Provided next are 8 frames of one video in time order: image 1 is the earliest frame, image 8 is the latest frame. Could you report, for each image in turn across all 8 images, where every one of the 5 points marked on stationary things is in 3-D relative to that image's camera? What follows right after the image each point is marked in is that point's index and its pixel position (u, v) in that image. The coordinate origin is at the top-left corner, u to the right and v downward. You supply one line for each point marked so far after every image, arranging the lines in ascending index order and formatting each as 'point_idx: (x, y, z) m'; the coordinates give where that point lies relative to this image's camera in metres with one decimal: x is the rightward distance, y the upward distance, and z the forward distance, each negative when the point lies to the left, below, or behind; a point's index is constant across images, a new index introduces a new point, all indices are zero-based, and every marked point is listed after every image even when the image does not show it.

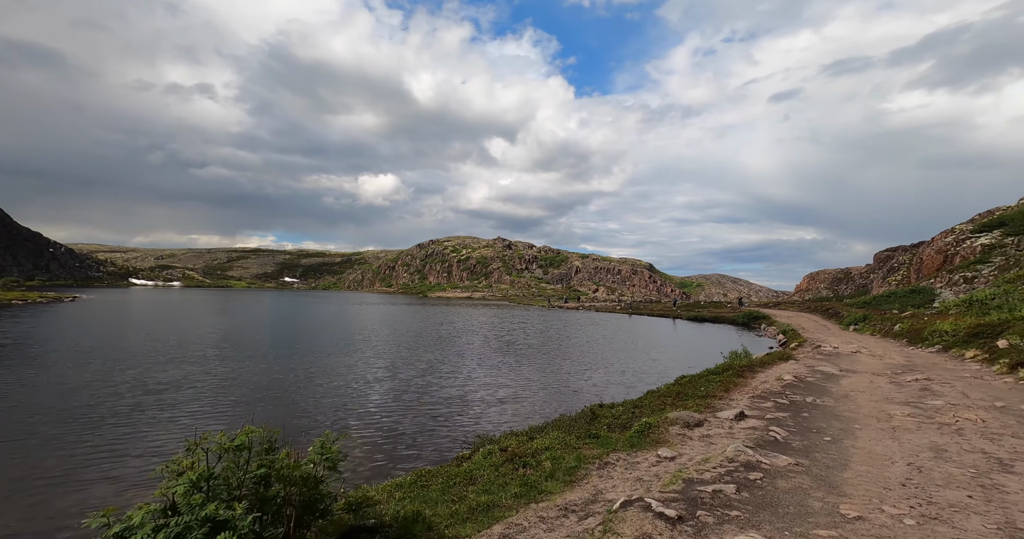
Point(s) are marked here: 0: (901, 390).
0: (+12.0, -3.7, +15.3) m
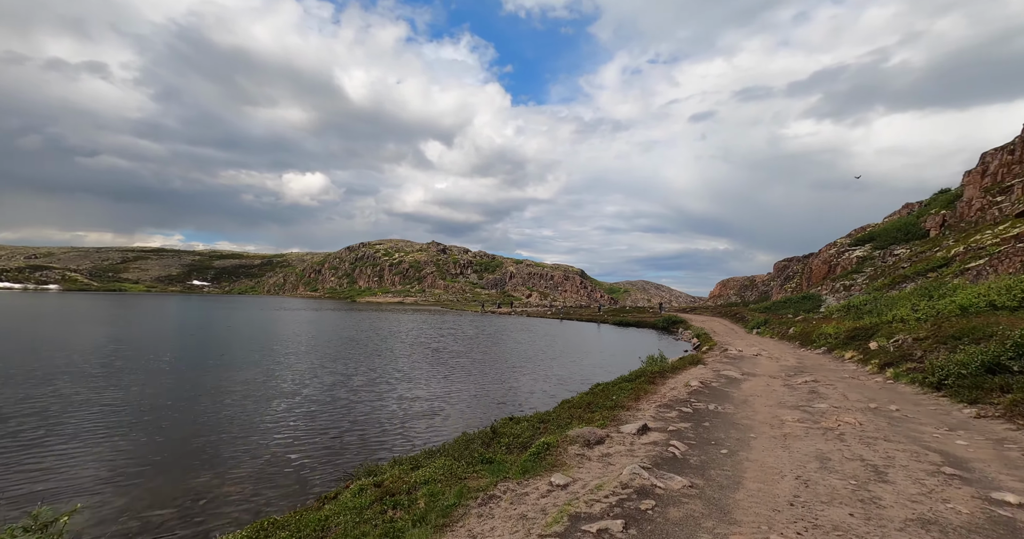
0: (+9.2, -4.1, +16.2) m
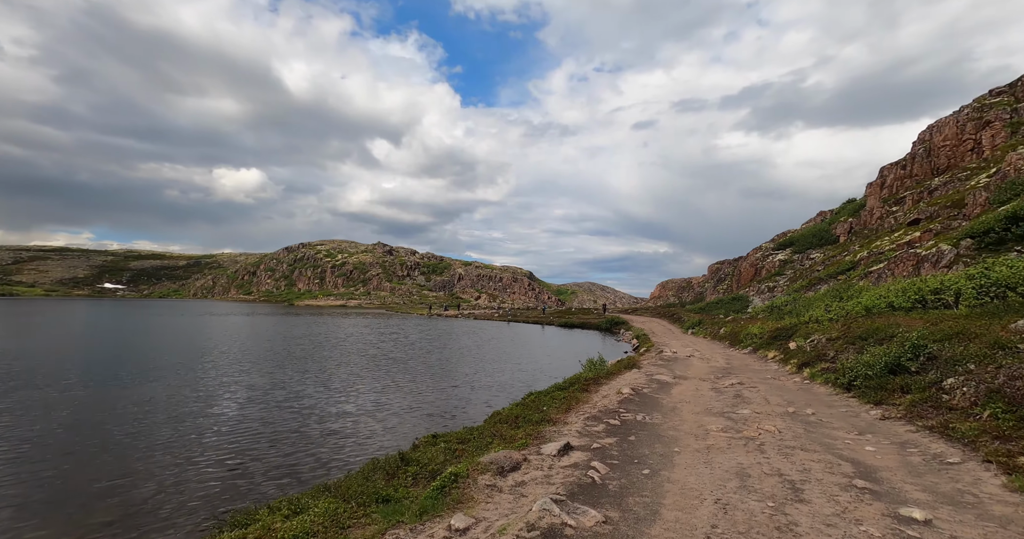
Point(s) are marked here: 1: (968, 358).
0: (+6.9, -4.3, +16.4) m
1: (+12.2, -2.4, +13.1) m
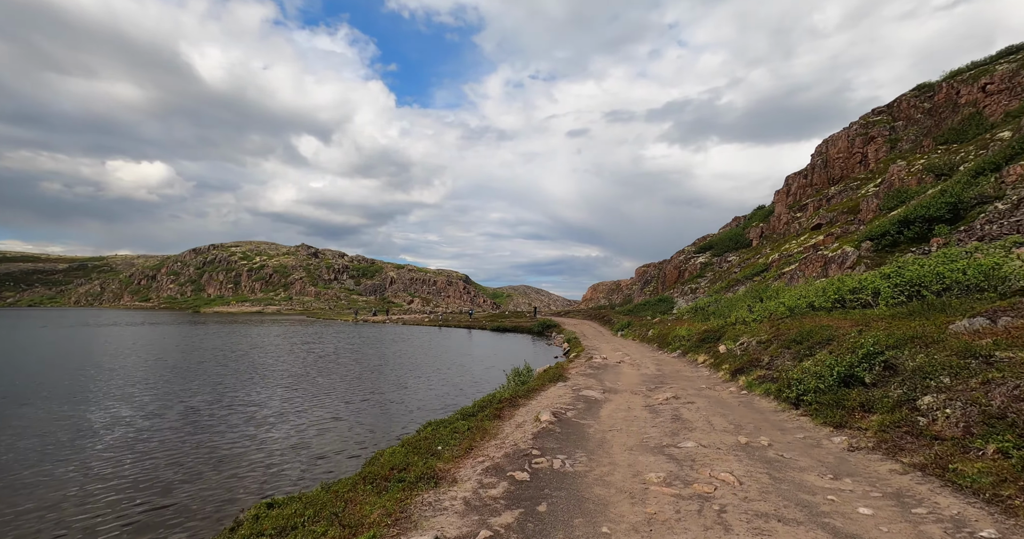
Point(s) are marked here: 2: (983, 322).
0: (+4.0, -4.2, +13.7) m
1: (+9.7, -2.3, +11.2) m
2: (+15.0, -1.6, +15.7) m
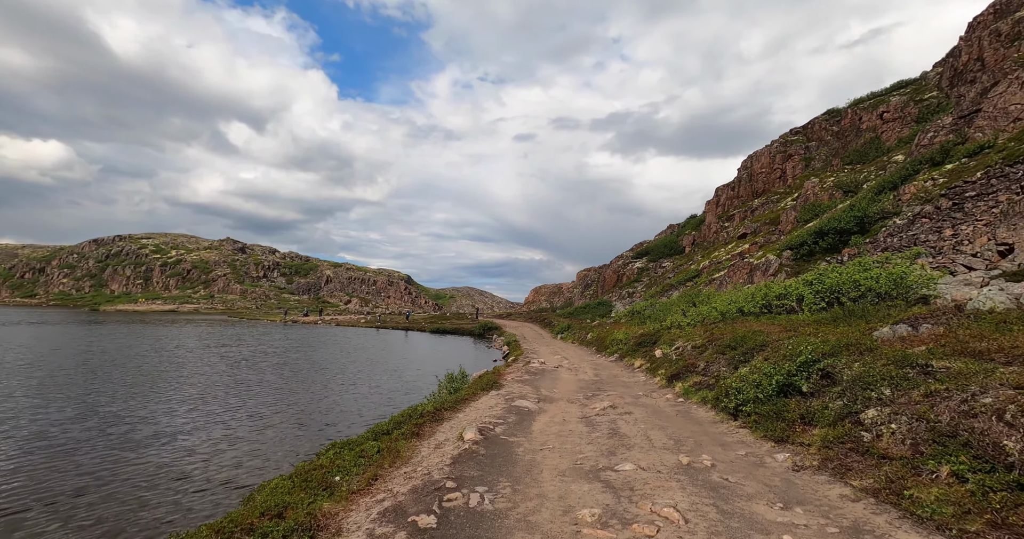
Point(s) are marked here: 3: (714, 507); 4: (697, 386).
0: (+2.0, -4.3, +12.6) m
1: (+8.0, -2.4, +10.7) m
2: (+12.7, -1.9, +15.9) m
3: (+3.0, -3.6, +7.4) m
4: (+7.4, -4.7, +19.7) m
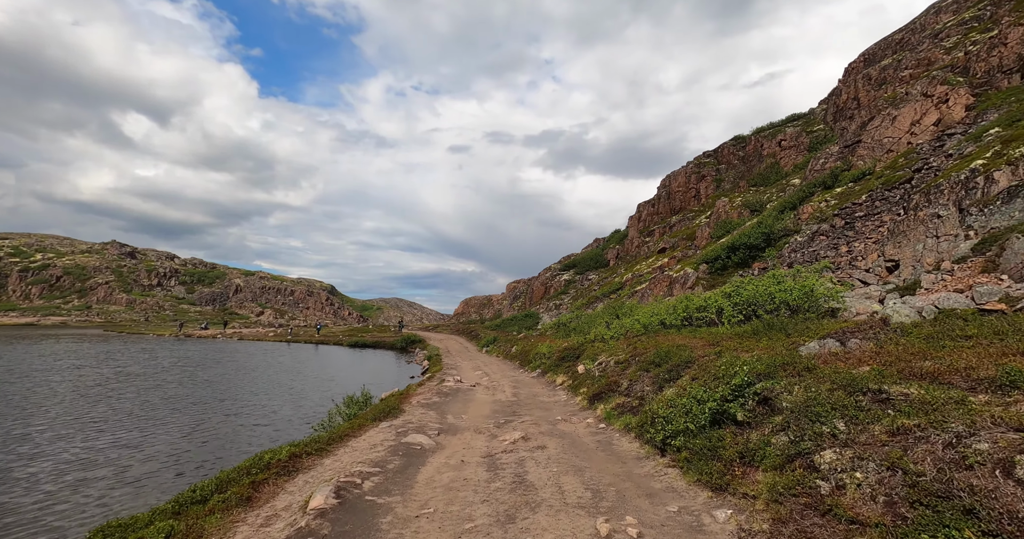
0: (-0.5, -4.4, +9.9) m
1: (+5.7, -2.5, +8.9) m
2: (+9.7, -2.2, +14.7) m
3: (+1.3, -3.6, +4.9) m
4: (+3.9, -5.0, +17.7) m
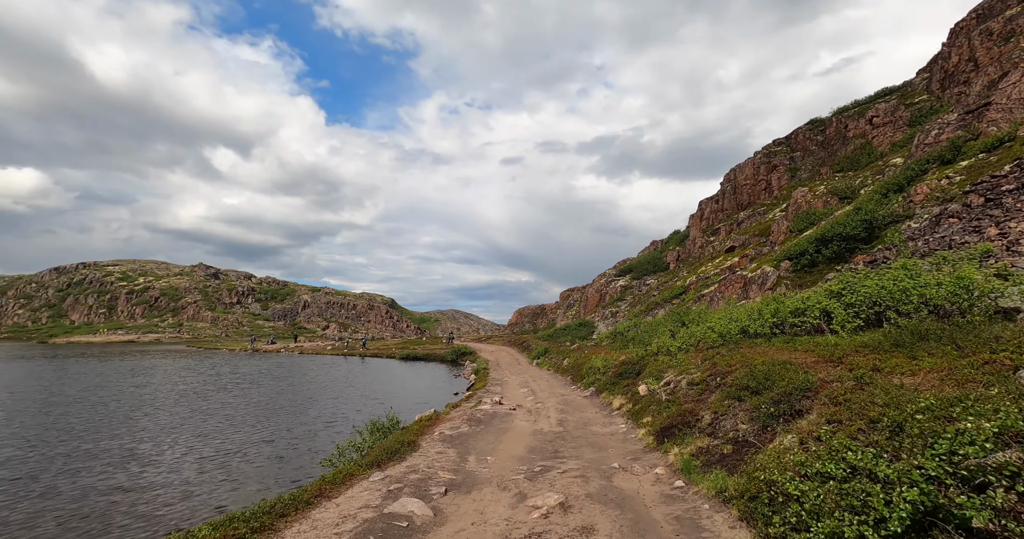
0: (-0.4, -4.1, +4.9) m
1: (+5.6, -2.0, +3.3) m
2: (+10.2, -1.7, +8.6) m
3: (+0.8, -3.1, -0.2) m
4: (+4.8, -4.7, +12.2) m
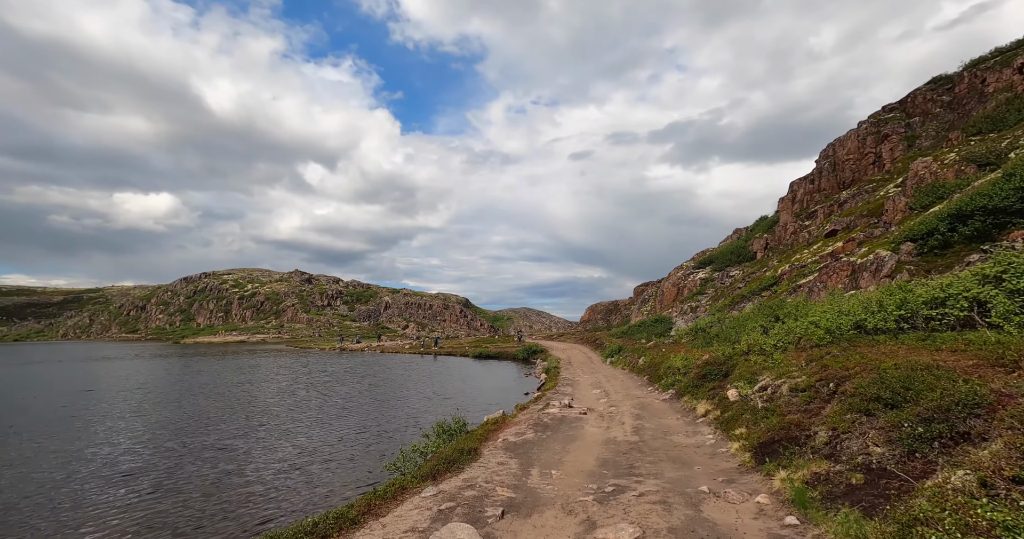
0: (-0.1, -3.8, +3.1) m
1: (+5.5, -1.6, +0.7) m
2: (+10.8, -1.1, +5.2) m
3: (+0.3, -2.9, -2.1) m
4: (+6.1, -4.3, +9.6) m
